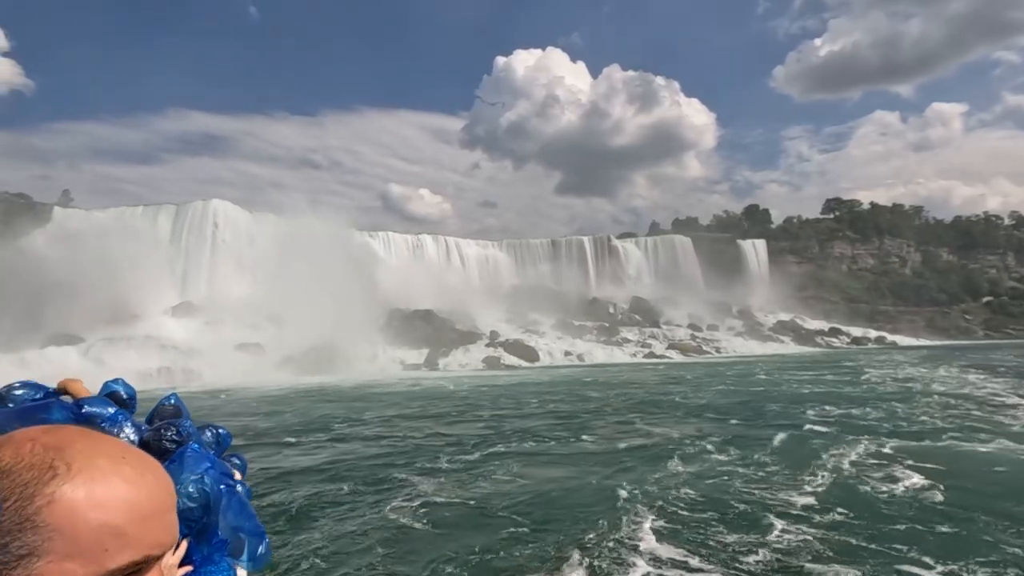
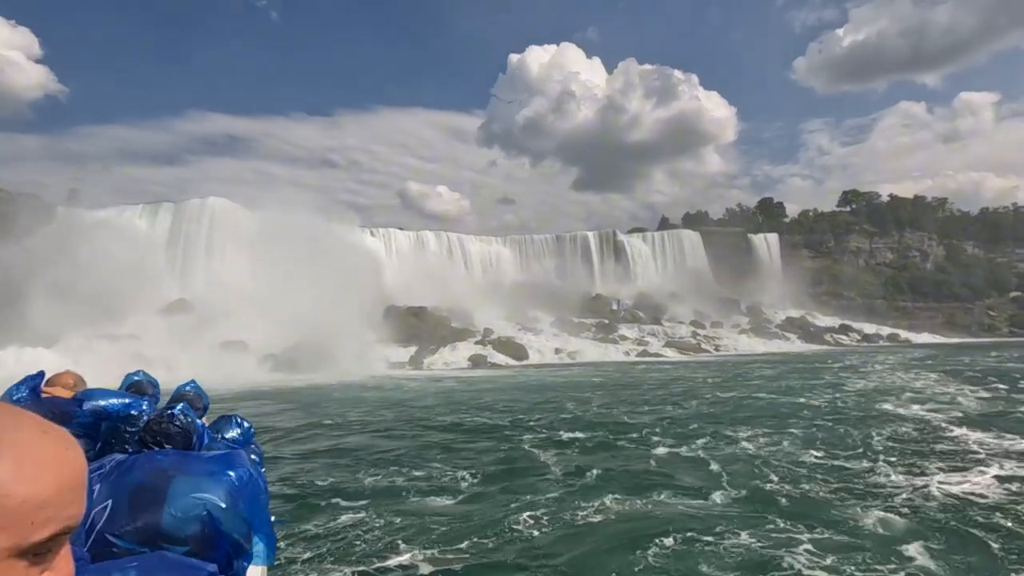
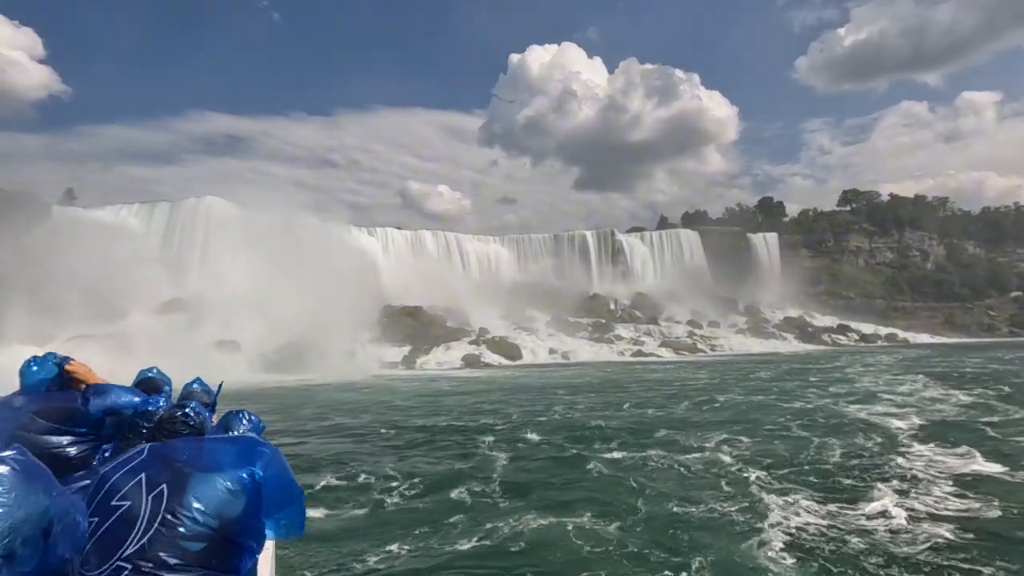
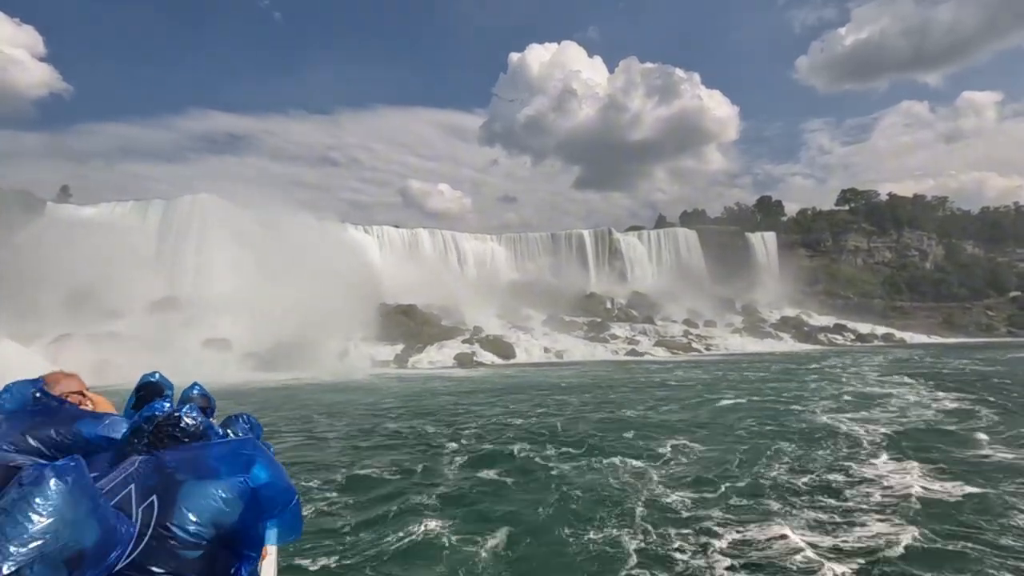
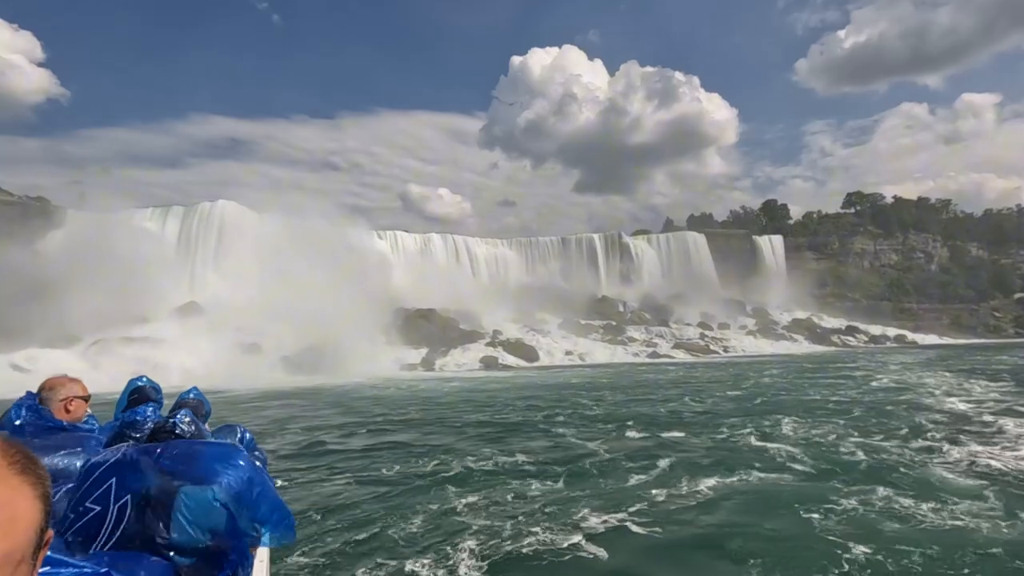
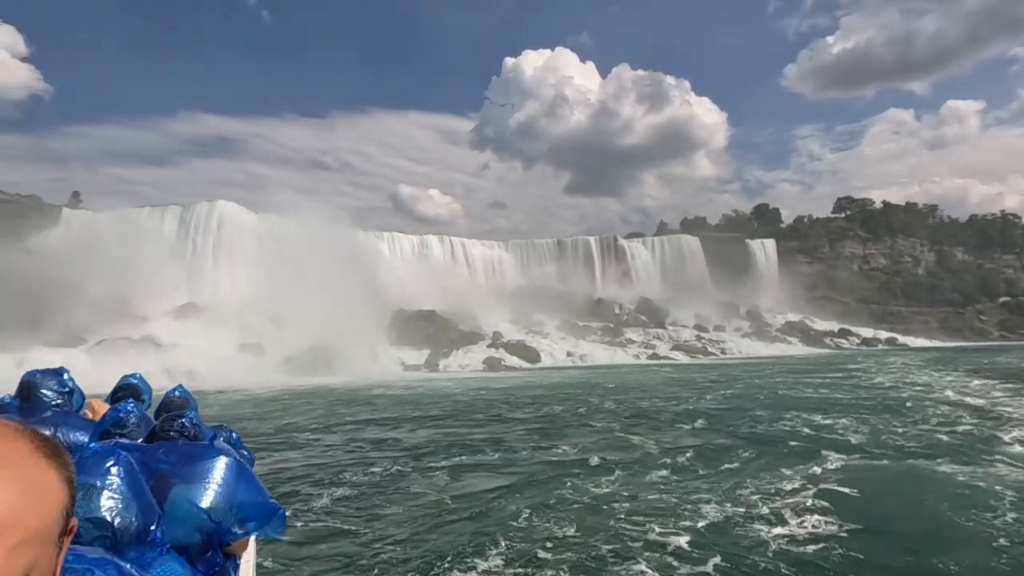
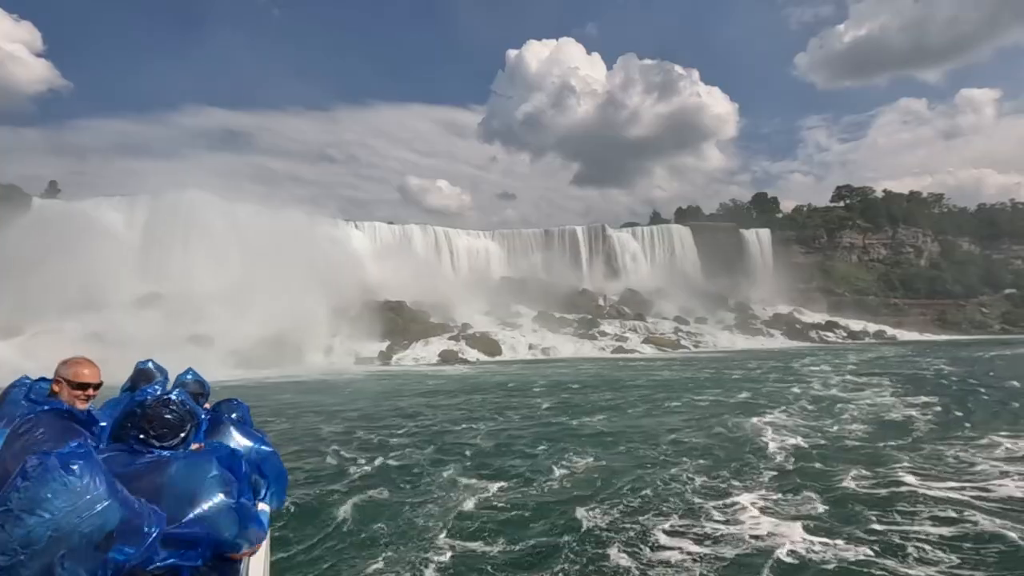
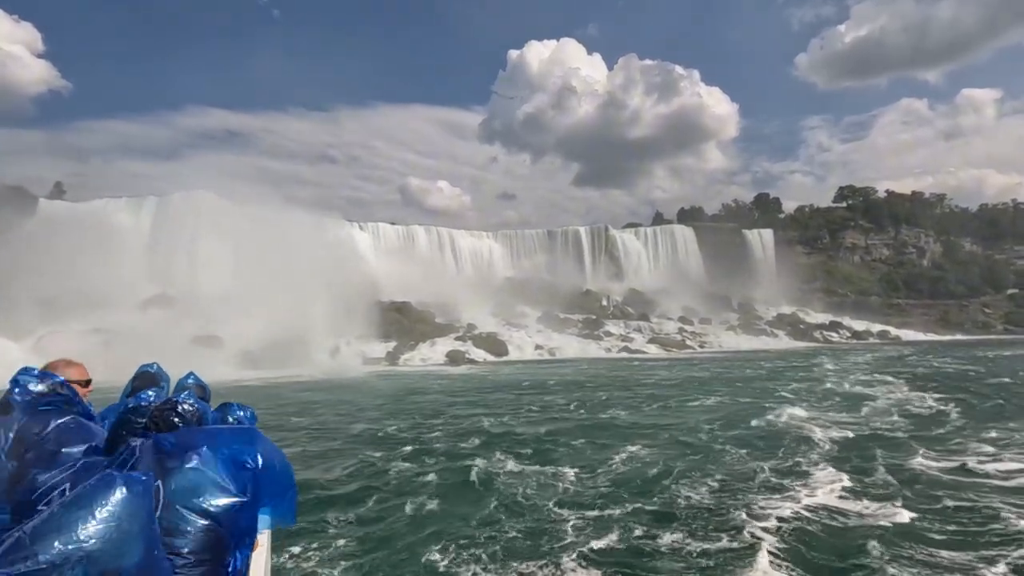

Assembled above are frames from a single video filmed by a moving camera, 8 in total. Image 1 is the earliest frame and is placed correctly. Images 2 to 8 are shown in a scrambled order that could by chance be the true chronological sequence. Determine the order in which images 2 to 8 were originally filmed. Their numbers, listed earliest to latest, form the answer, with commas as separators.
6, 5, 2, 3, 4, 8, 7
